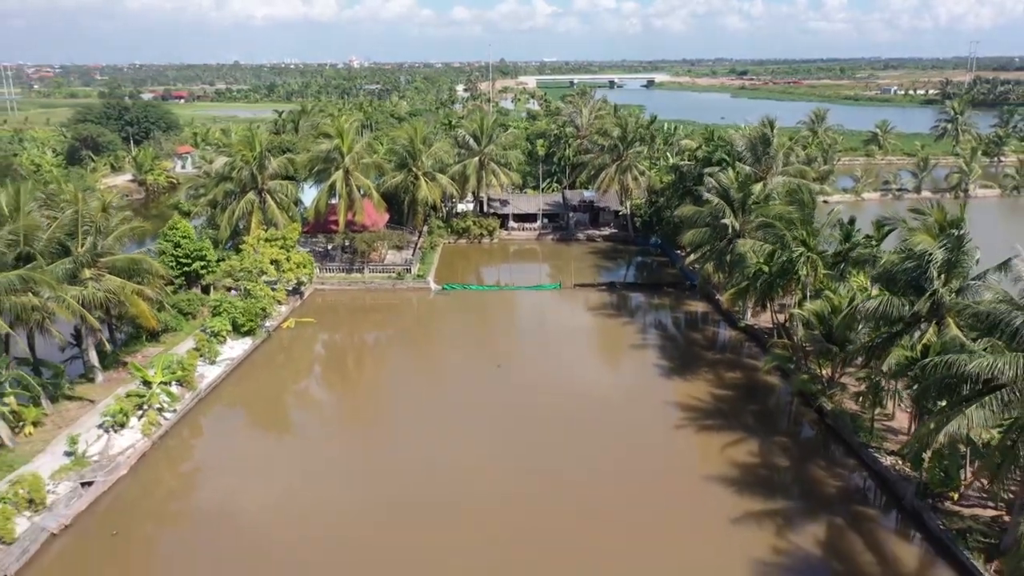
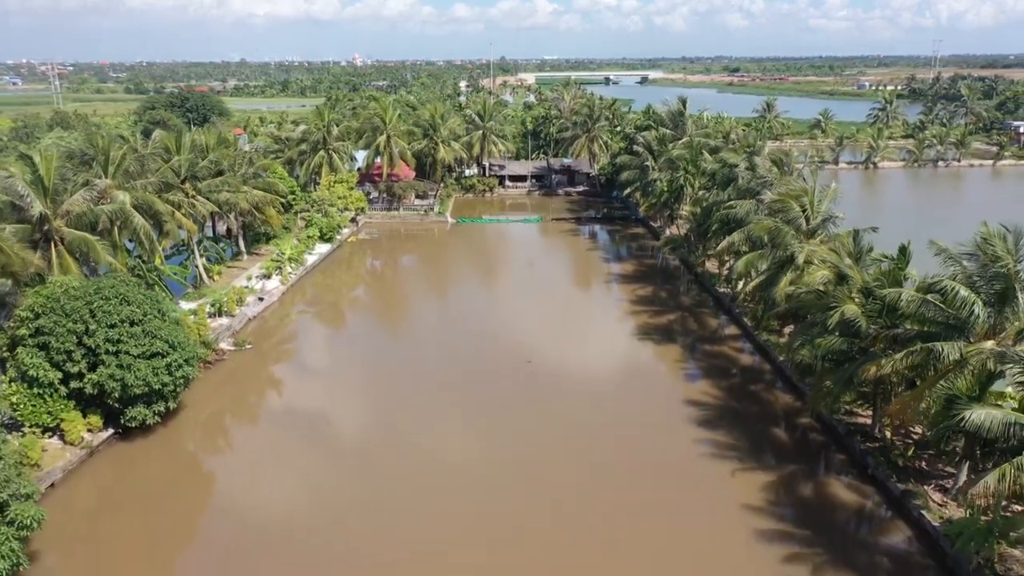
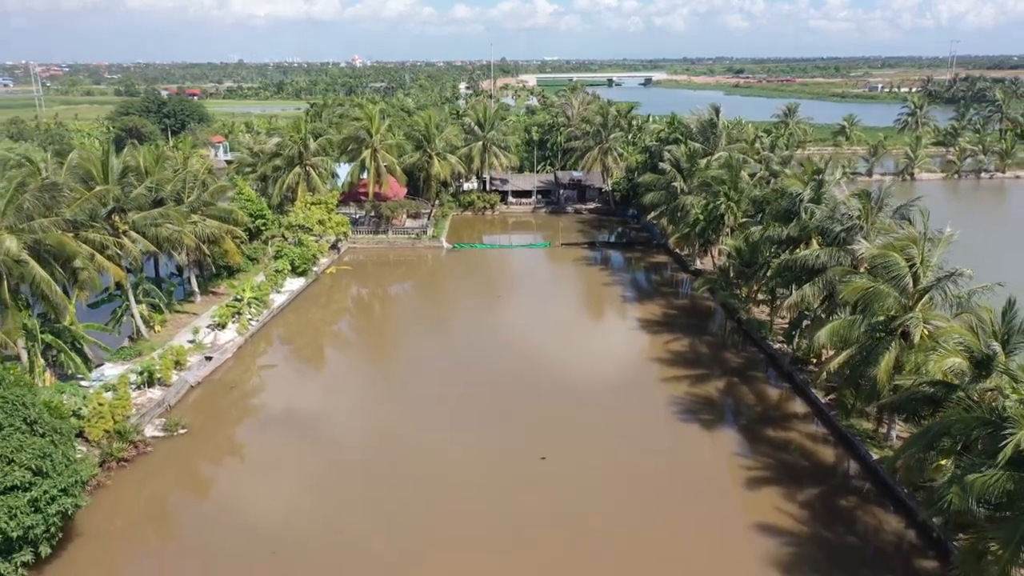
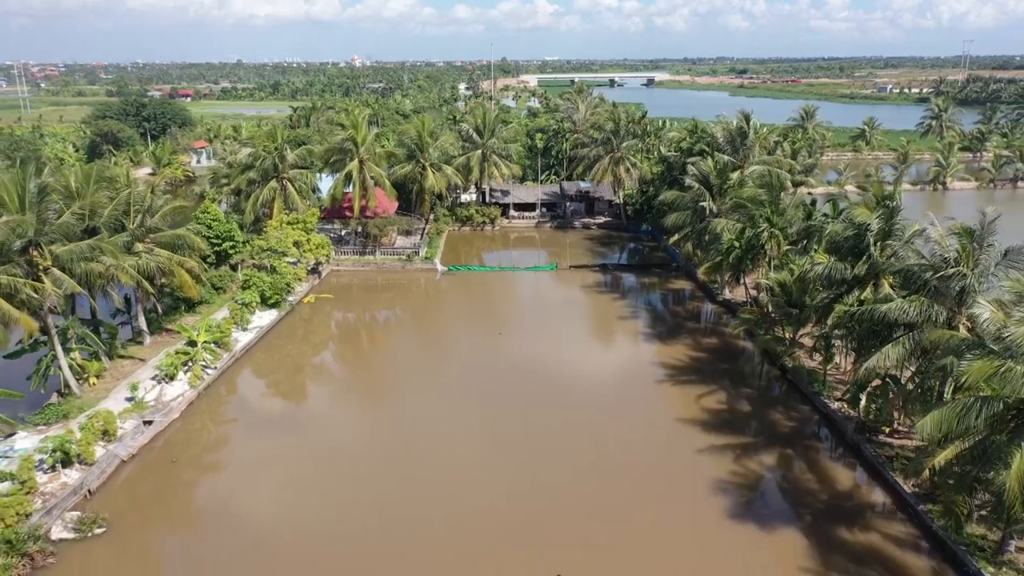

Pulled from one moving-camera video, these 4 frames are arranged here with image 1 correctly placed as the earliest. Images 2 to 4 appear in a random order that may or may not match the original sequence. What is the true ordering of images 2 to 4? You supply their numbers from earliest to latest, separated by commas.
4, 3, 2
